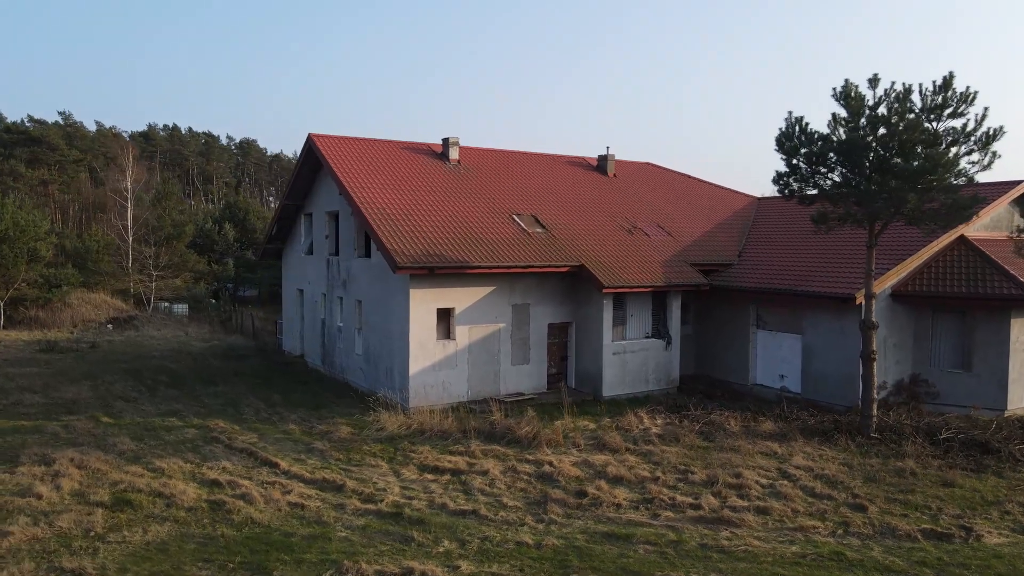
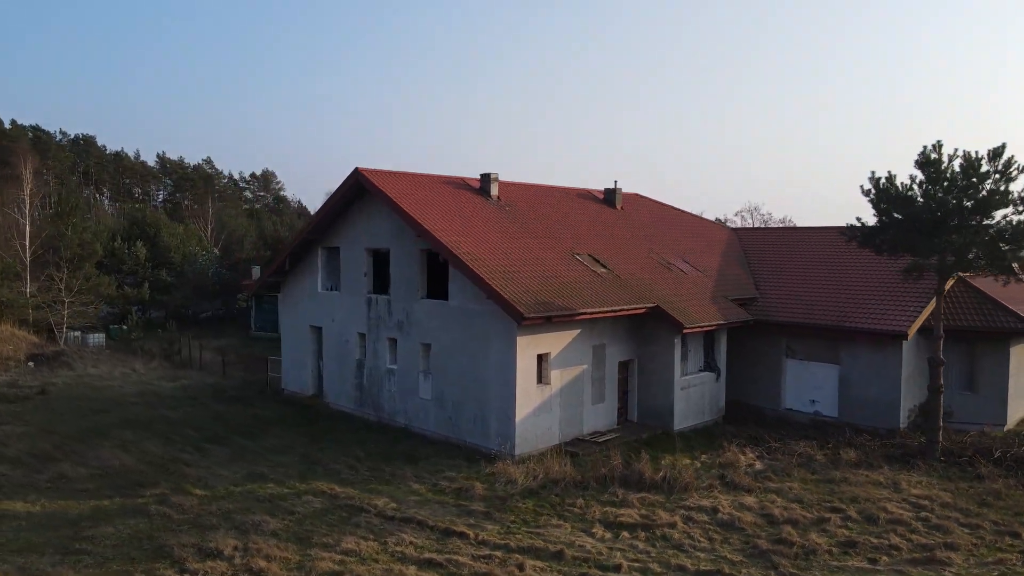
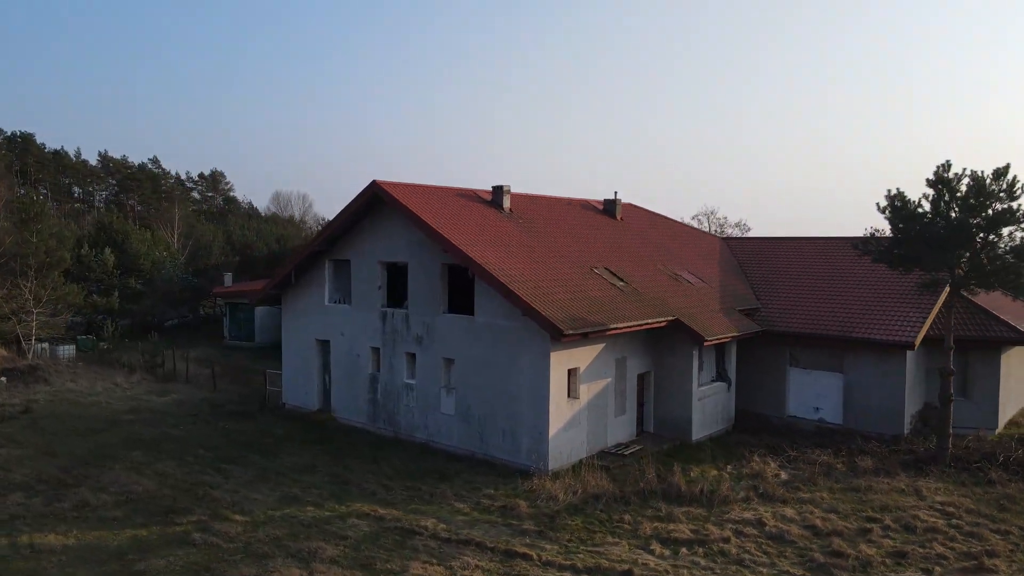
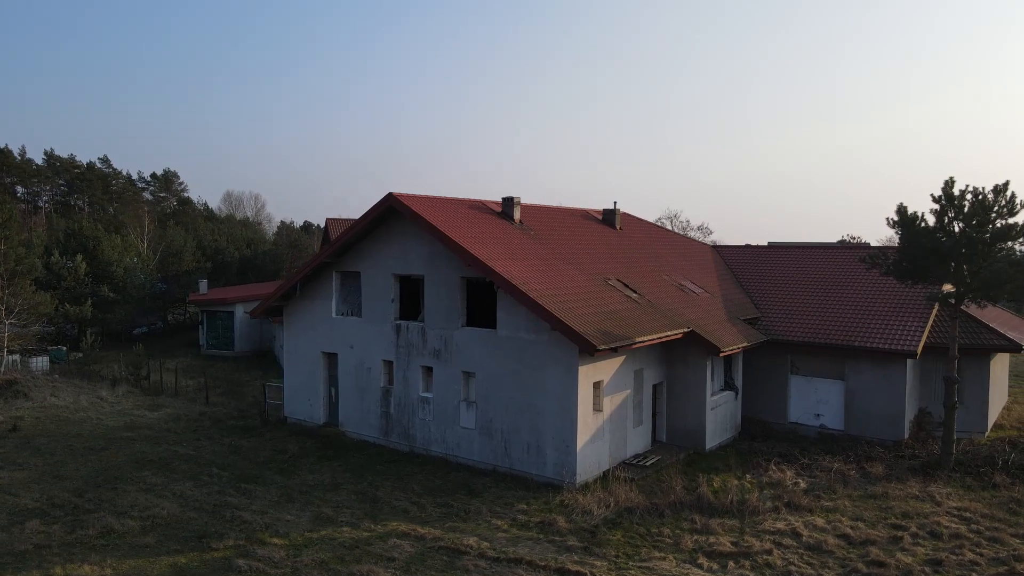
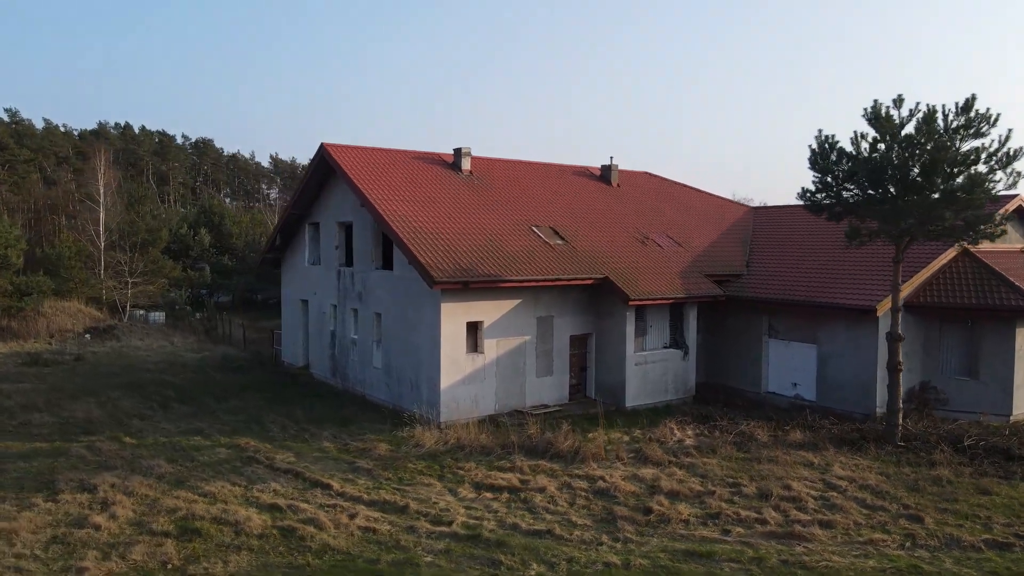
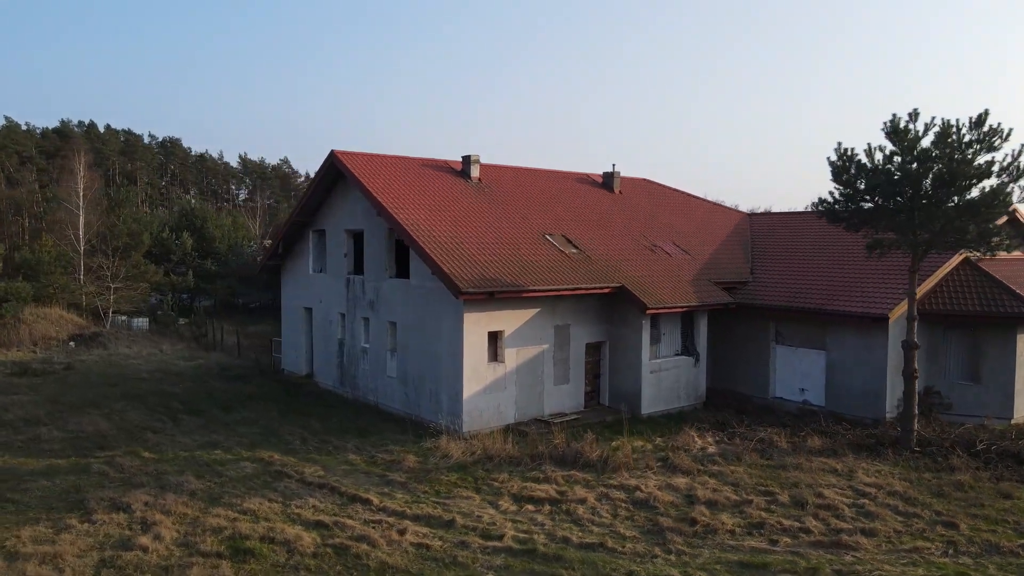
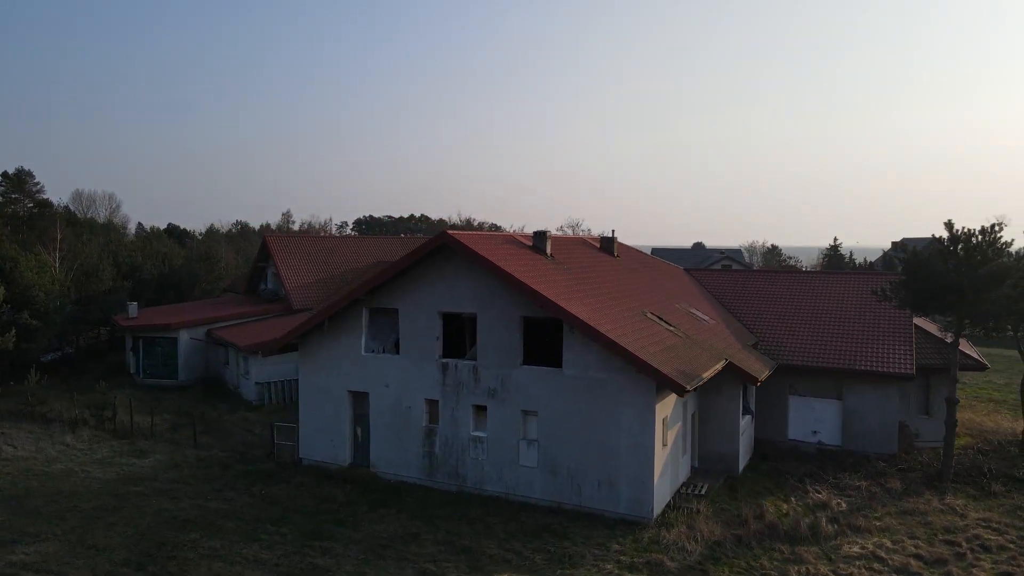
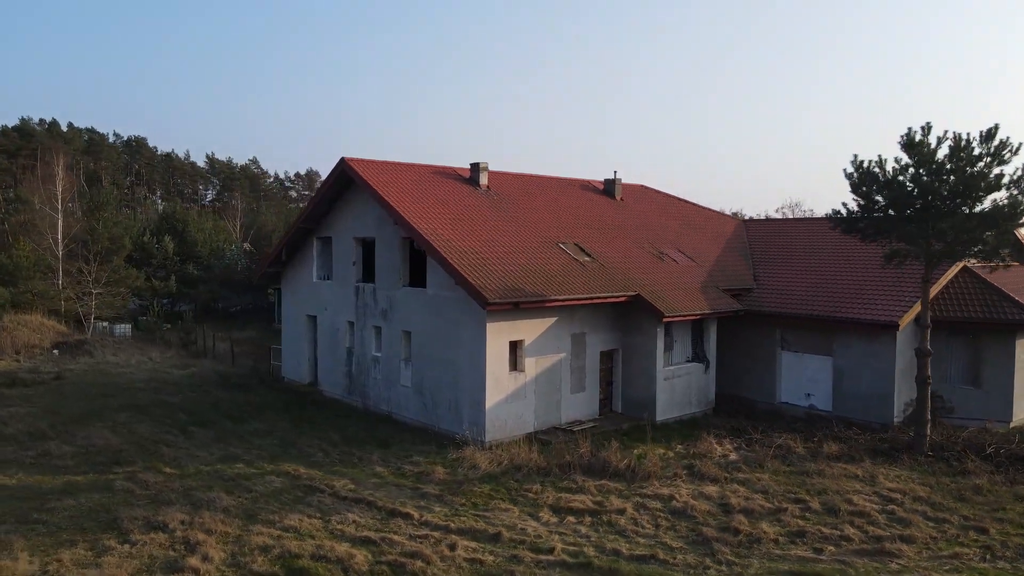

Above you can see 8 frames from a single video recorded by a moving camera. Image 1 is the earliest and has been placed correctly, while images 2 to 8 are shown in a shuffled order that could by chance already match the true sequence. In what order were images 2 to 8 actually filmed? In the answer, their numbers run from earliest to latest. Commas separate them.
5, 6, 8, 2, 3, 4, 7
